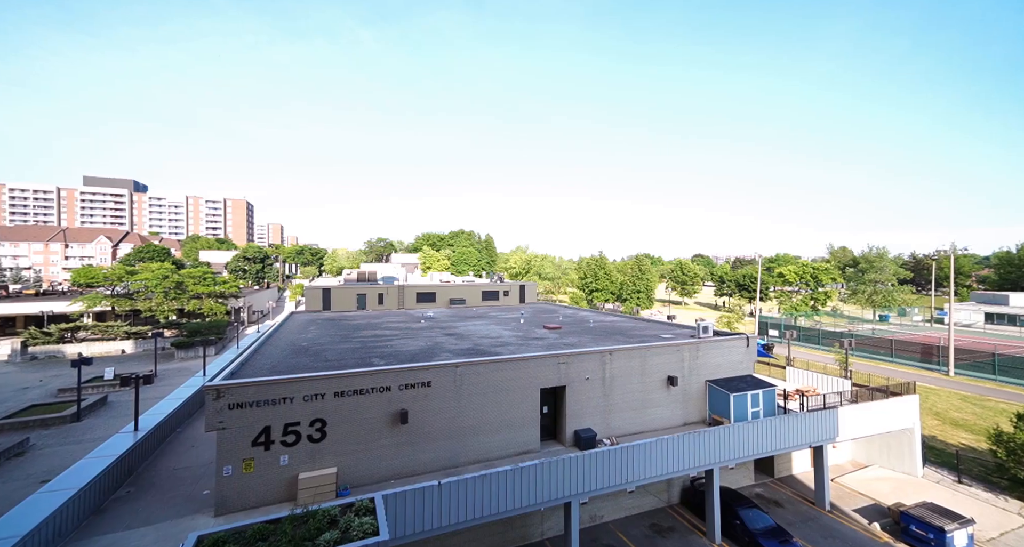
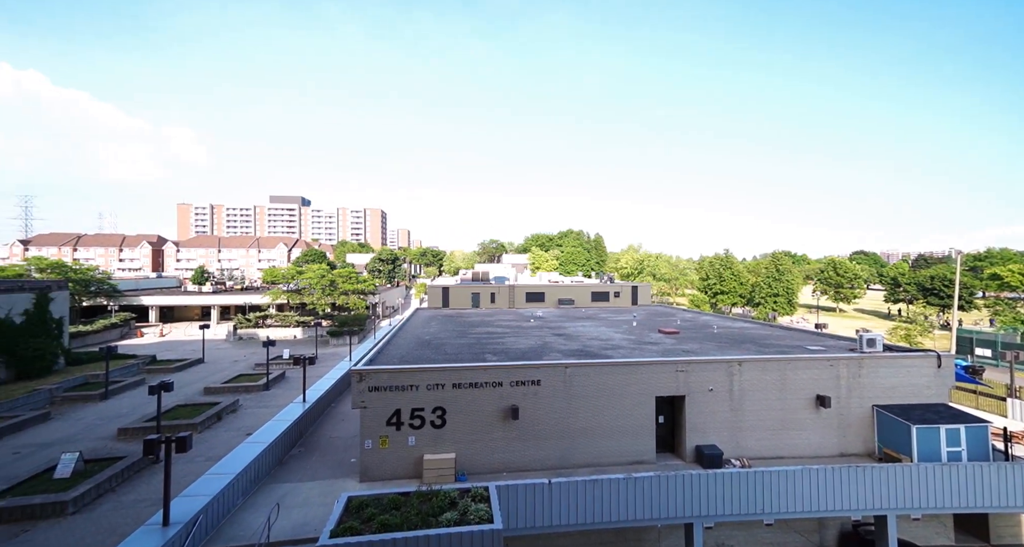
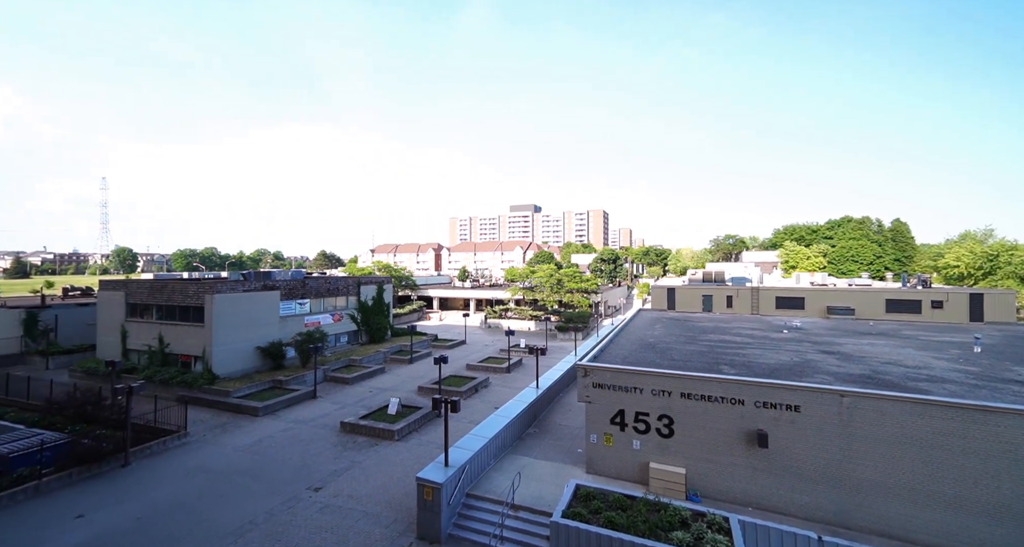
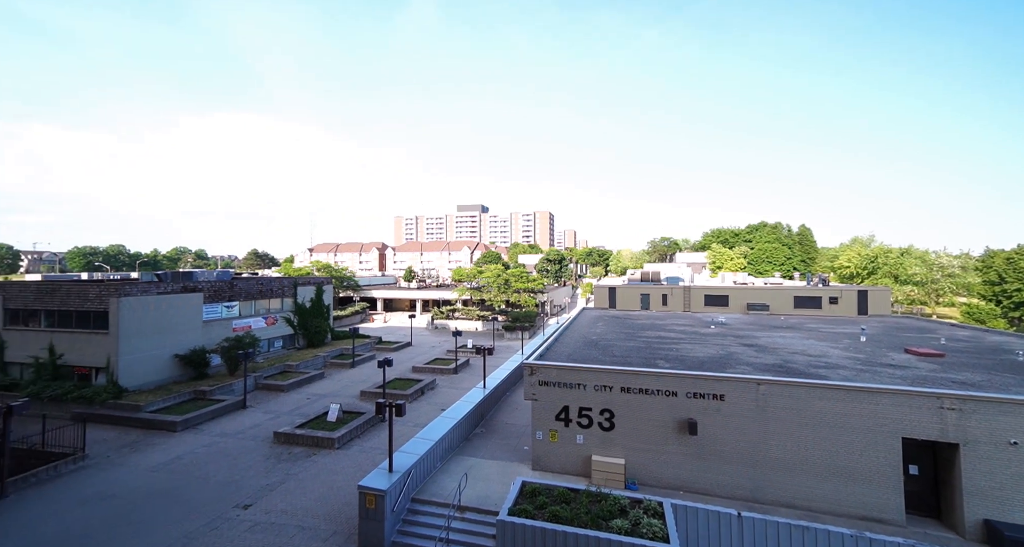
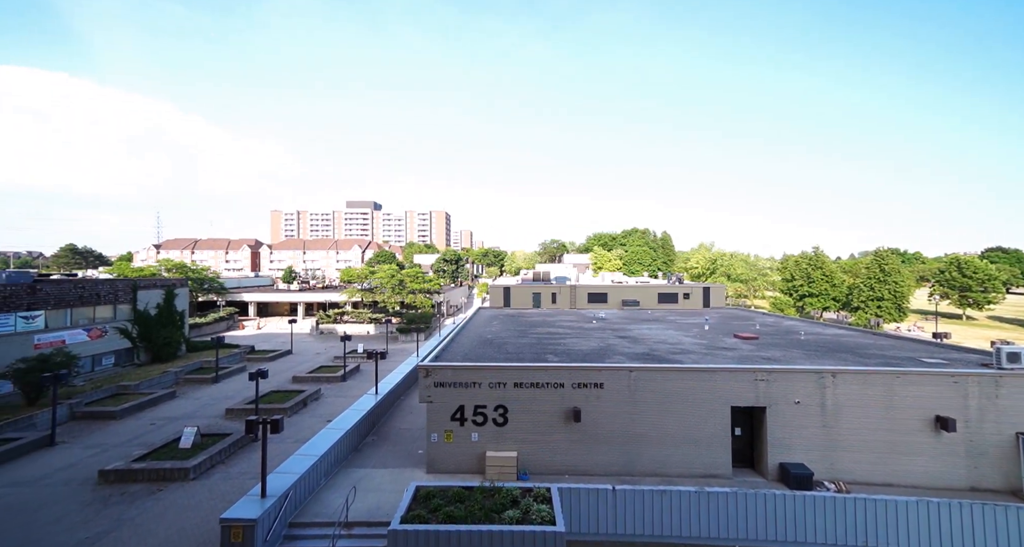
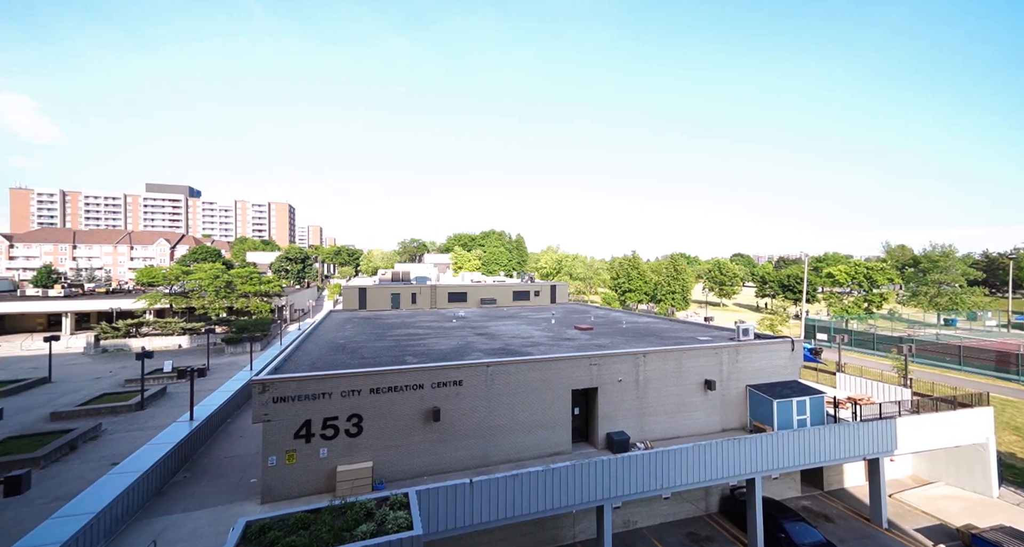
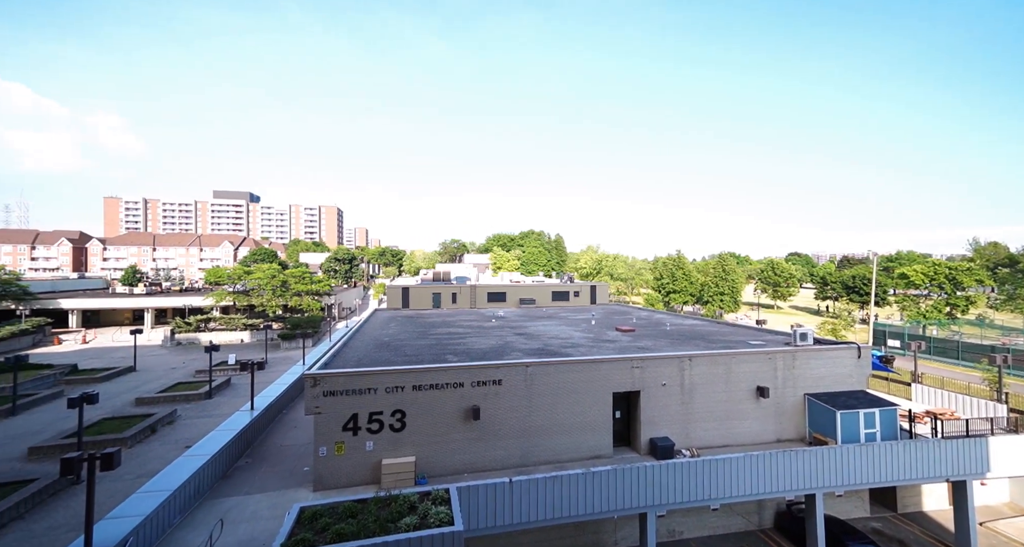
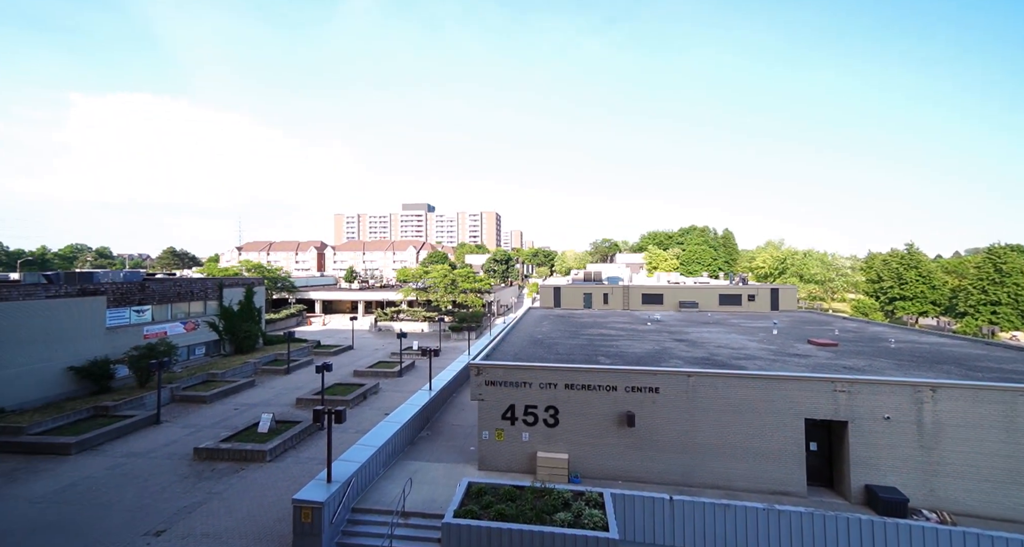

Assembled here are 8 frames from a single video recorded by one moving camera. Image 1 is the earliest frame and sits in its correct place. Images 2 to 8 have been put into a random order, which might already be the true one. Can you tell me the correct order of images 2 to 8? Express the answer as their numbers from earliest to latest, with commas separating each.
6, 7, 2, 5, 8, 4, 3
